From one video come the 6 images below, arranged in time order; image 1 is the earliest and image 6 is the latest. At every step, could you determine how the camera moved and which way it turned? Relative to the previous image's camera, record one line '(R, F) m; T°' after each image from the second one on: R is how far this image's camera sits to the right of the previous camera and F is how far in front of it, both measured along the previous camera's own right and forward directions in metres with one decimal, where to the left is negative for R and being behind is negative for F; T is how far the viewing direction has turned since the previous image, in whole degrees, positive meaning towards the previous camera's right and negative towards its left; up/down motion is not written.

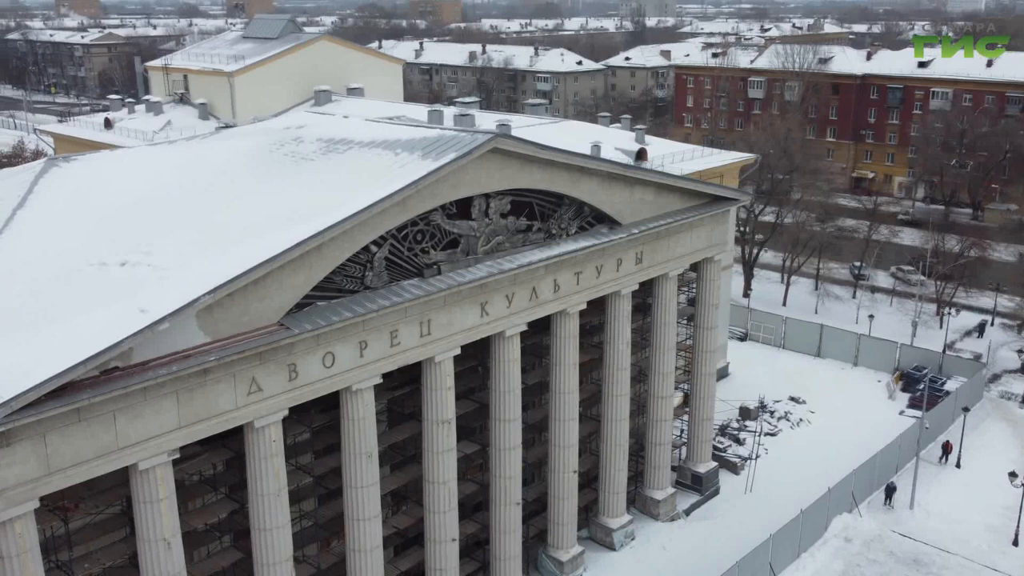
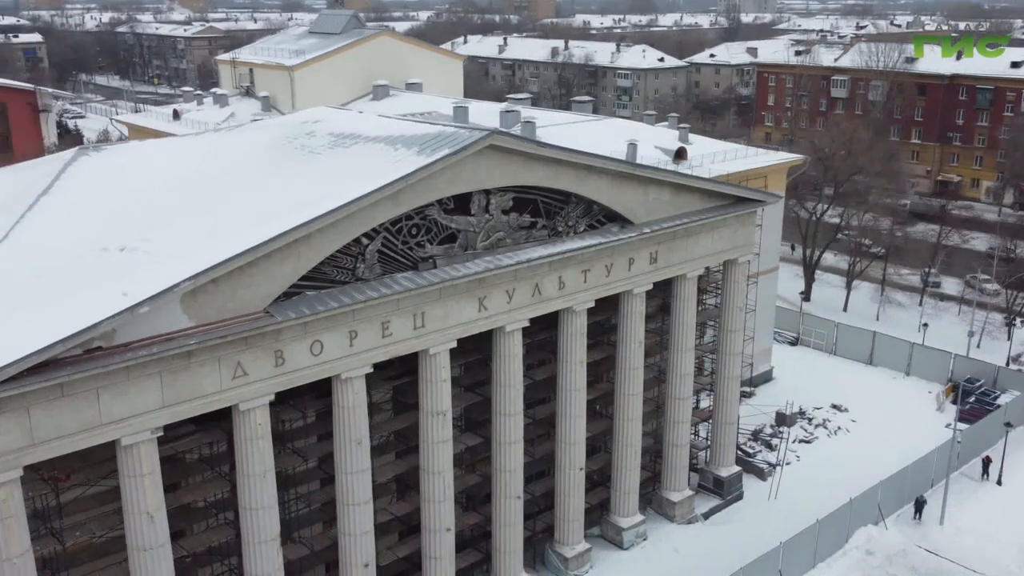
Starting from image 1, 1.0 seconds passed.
(+2.3, -0.1) m; -5°
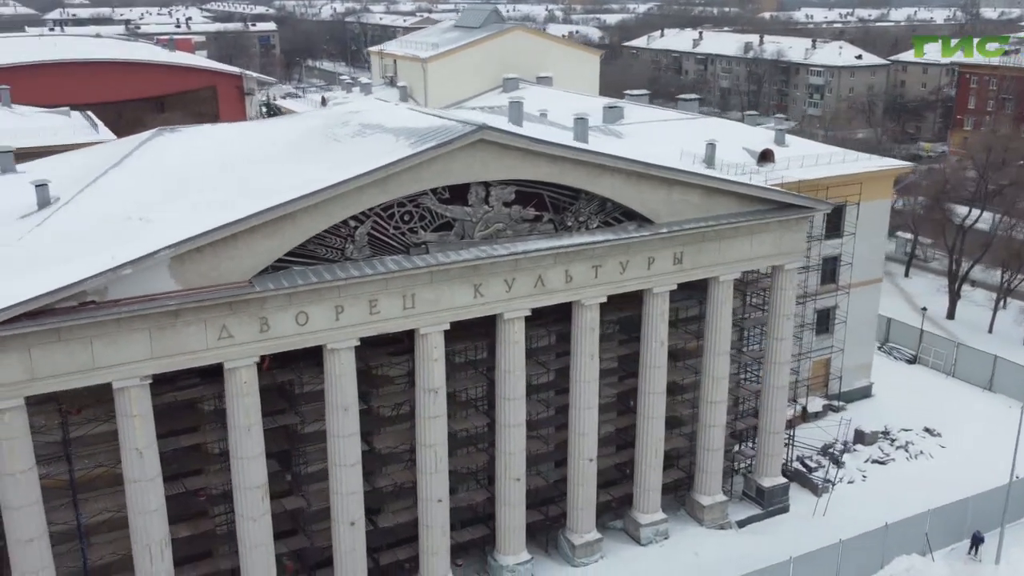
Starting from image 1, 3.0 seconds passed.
(+5.6, -0.4) m; -13°
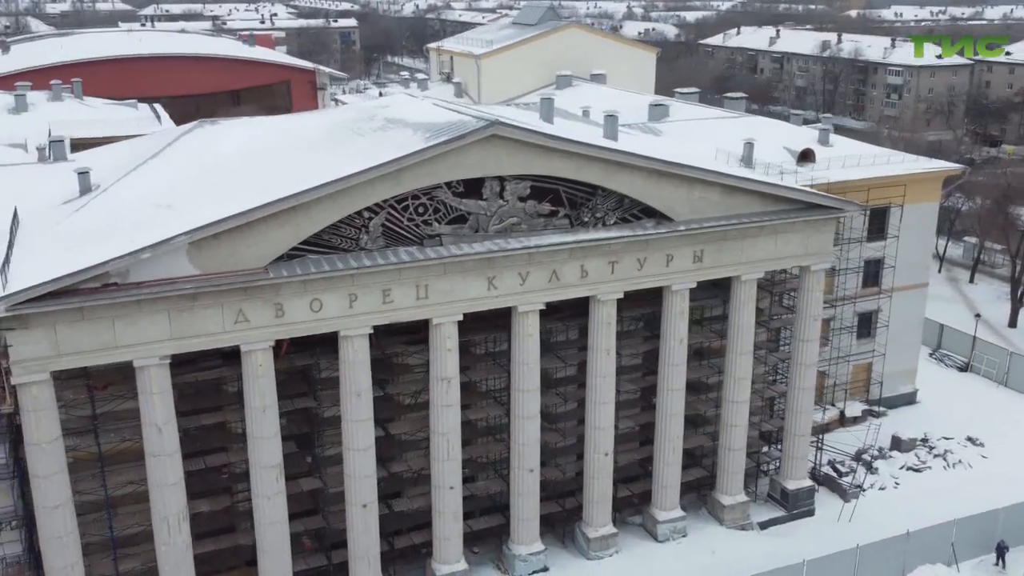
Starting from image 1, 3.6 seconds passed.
(+1.7, -0.4) m; -5°
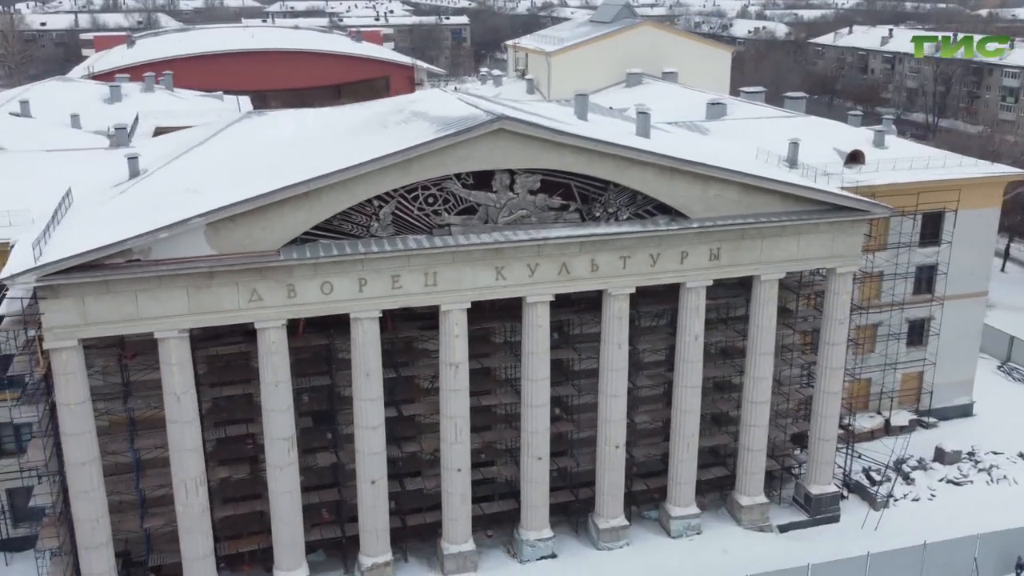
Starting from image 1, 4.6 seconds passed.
(+2.9, -0.5) m; -7°
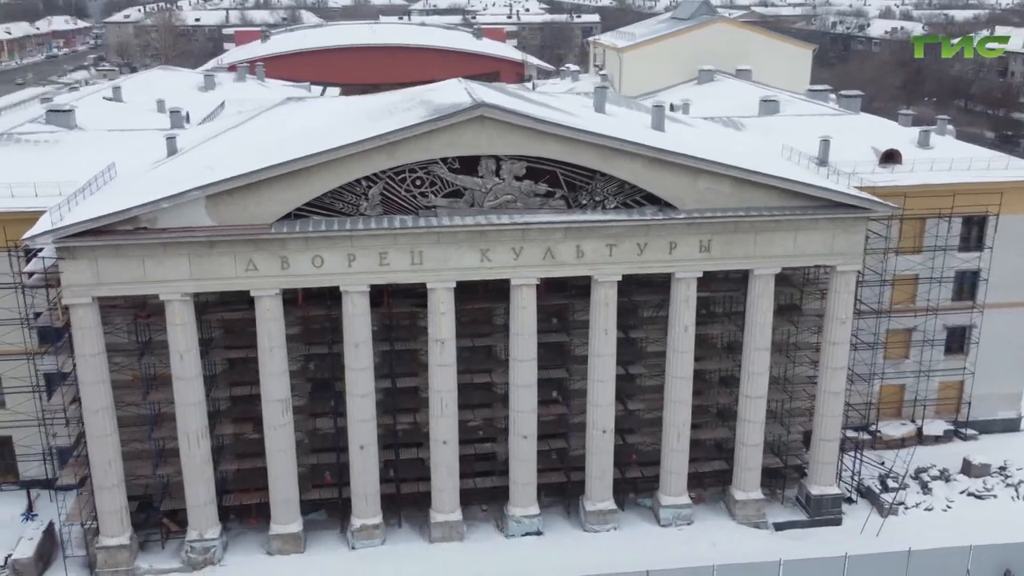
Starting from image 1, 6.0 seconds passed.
(+4.4, -0.7) m; -8°
